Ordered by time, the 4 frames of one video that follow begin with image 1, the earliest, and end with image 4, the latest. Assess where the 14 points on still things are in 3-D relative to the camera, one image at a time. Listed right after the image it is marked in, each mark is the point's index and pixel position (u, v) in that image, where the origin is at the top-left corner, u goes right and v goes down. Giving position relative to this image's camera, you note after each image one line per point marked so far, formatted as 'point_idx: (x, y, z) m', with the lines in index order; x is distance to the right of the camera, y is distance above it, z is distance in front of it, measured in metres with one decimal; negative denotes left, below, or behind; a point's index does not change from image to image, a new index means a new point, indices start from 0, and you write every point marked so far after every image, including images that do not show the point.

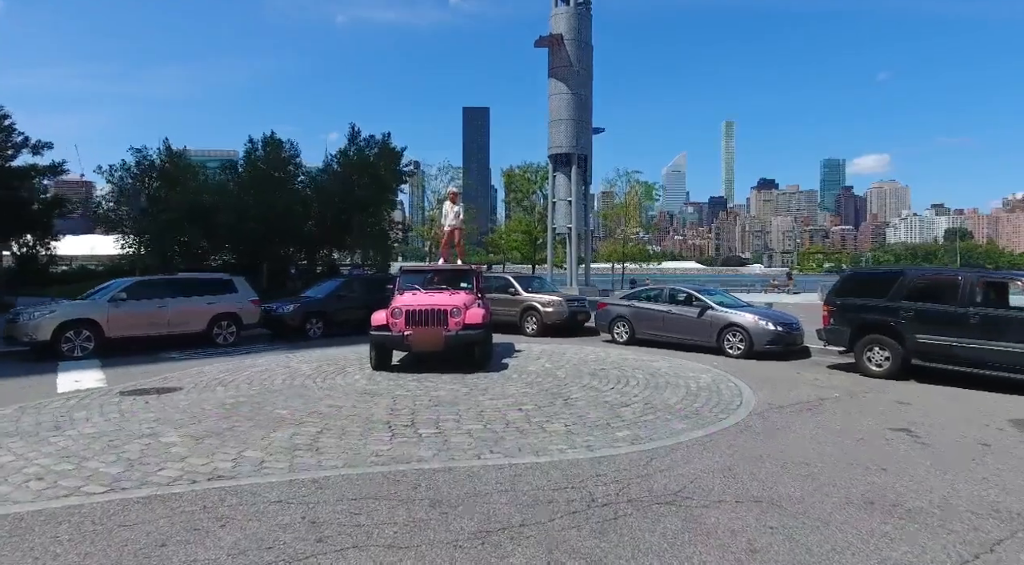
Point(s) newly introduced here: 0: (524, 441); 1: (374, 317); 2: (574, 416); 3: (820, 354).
0: (+0.1, -1.5, +5.7) m
1: (-2.2, -0.6, +9.6) m
2: (+0.7, -1.5, +6.7) m
3: (+6.0, -1.4, +11.7) m
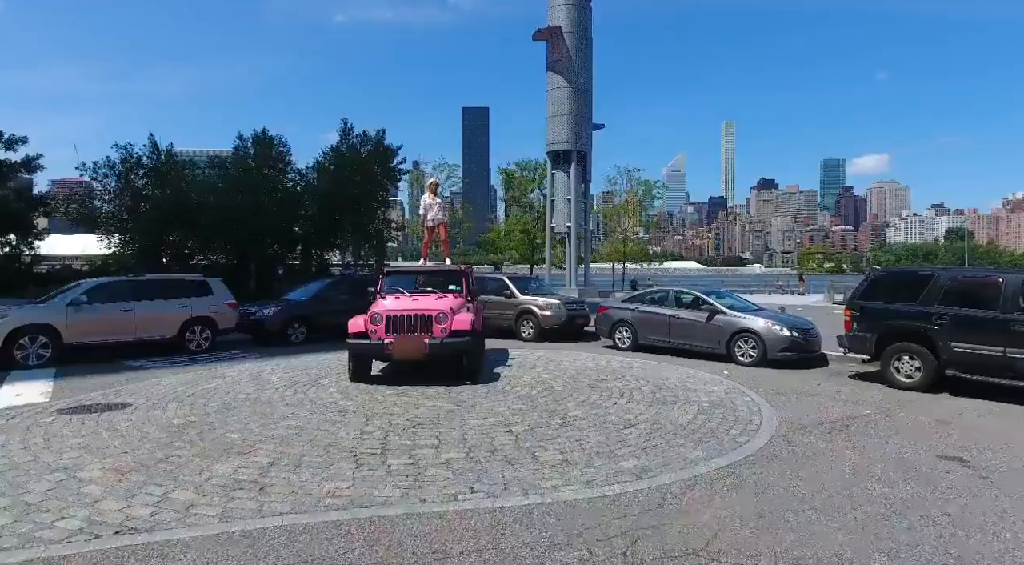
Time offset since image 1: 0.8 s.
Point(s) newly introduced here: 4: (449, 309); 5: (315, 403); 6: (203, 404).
0: (0.0, -1.5, +4.8) m
1: (-2.3, -0.6, +8.7) m
2: (+0.6, -1.5, +5.8) m
3: (+5.9, -1.4, +10.8) m
4: (-0.9, -0.4, +8.8) m
5: (-2.4, -1.5, +7.3) m
6: (-3.7, -1.5, +7.2) m
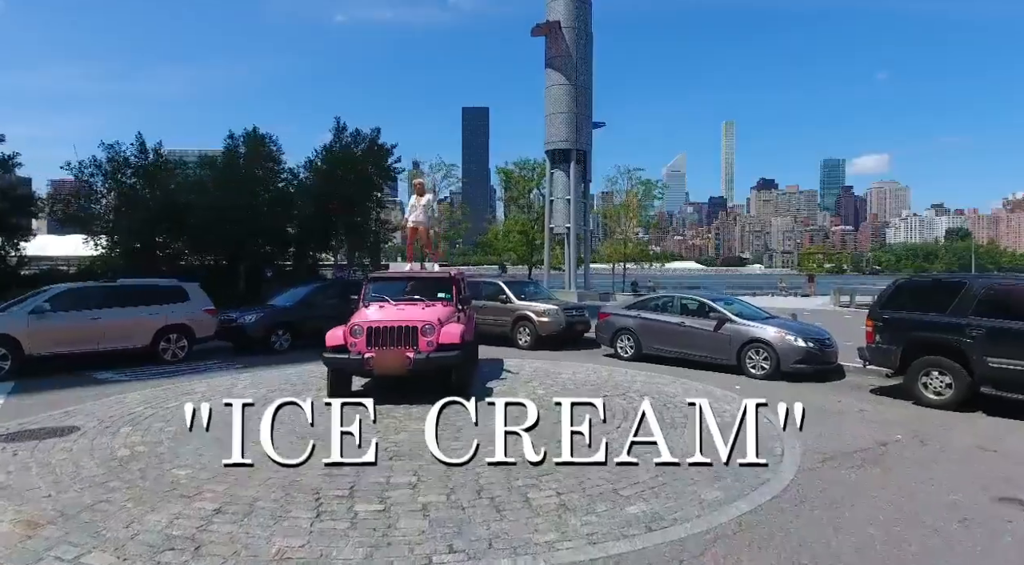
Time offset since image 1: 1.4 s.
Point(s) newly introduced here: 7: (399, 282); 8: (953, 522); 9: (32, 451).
0: (-0.1, -1.7, +4.1) m
1: (-2.4, -0.7, +8.0) m
2: (+0.5, -1.6, +5.1) m
3: (+5.8, -1.5, +10.1) m
4: (-1.0, -0.5, +8.0) m
5: (-2.5, -1.6, +6.6) m
6: (-3.8, -1.6, +6.5) m
7: (-1.7, 0.0, +9.2) m
8: (+3.2, -1.7, +4.4) m
9: (-4.5, -1.6, +5.6) m
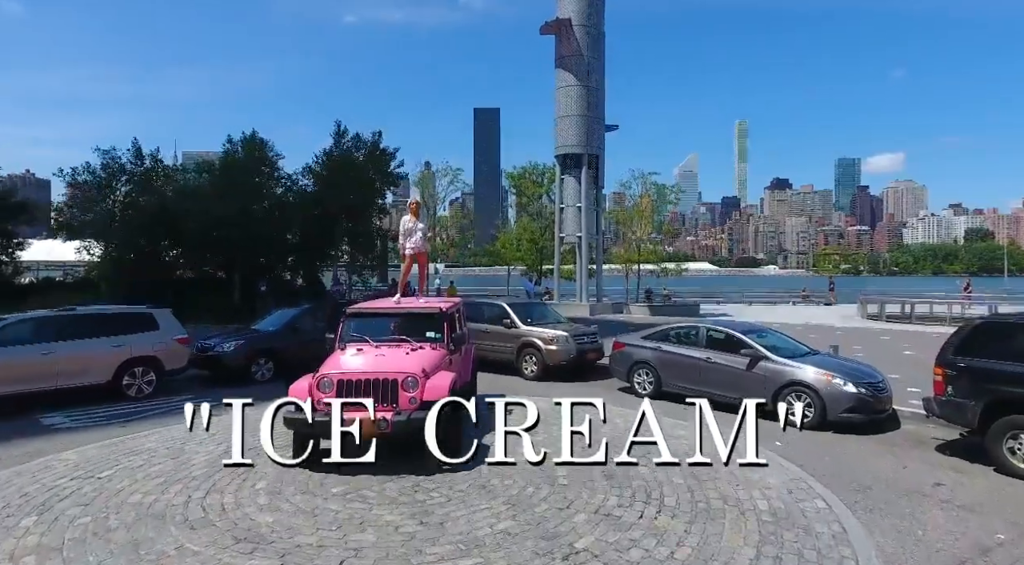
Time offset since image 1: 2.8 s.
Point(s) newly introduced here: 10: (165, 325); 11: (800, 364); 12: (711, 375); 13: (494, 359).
0: (-0.2, -2.1, +2.8) m
1: (-2.4, -1.2, +6.7) m
2: (+0.4, -2.1, +3.7) m
3: (+5.8, -2.0, +8.7) m
4: (-1.0, -1.0, +6.7) m
5: (-2.5, -2.0, +5.3) m
6: (-3.8, -2.0, +5.2) m
7: (-1.7, -0.5, +7.9) m
8: (+3.1, -2.2, +3.0) m
9: (-4.5, -2.0, +4.4) m
10: (-6.4, -0.8, +11.2) m
11: (+4.2, -1.2, +8.9) m
12: (+3.2, -1.5, +9.7) m
13: (-0.4, -1.7, +13.3) m
